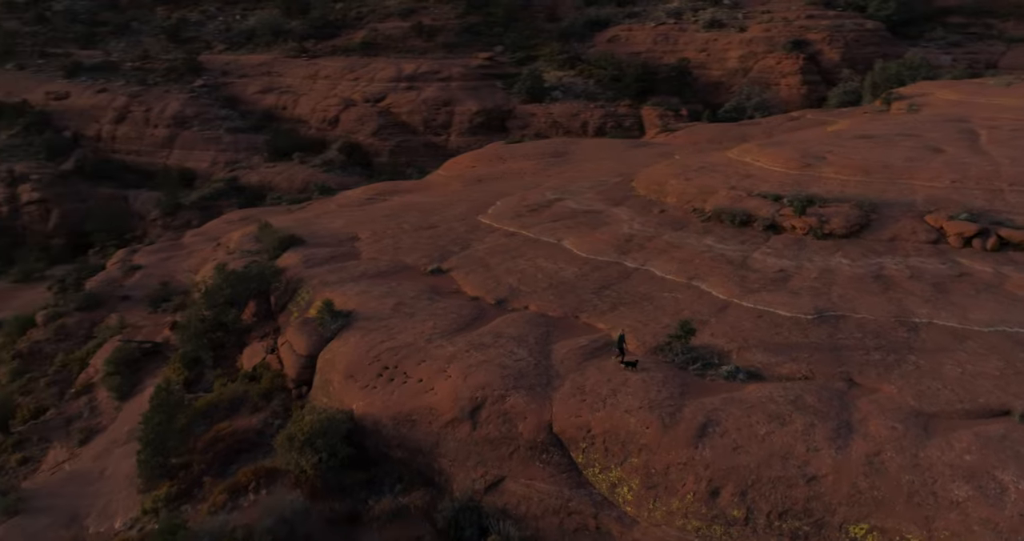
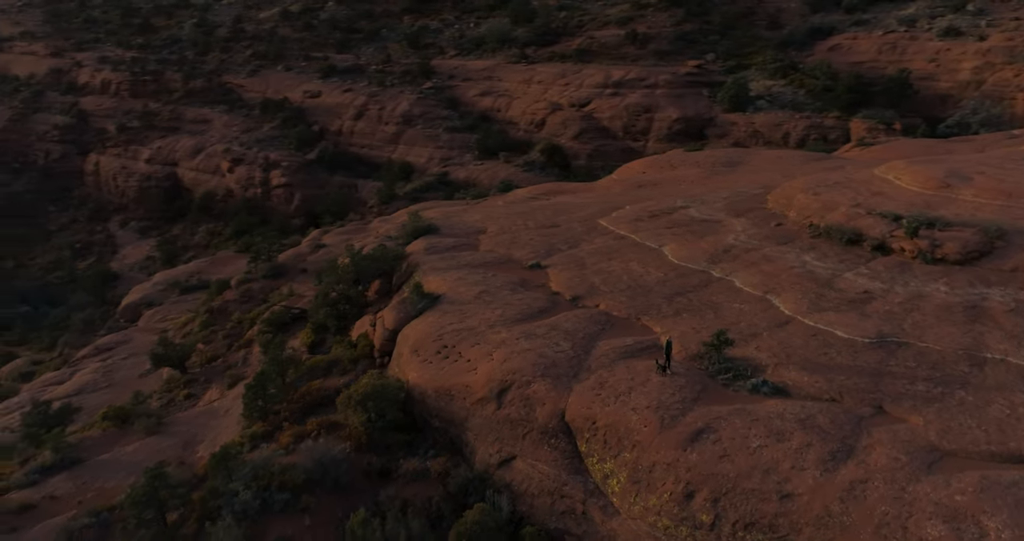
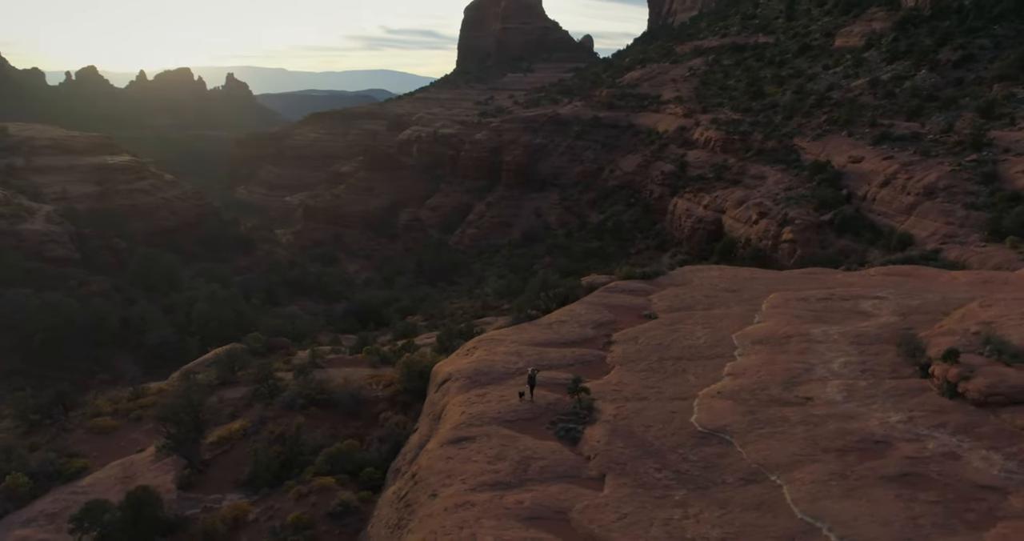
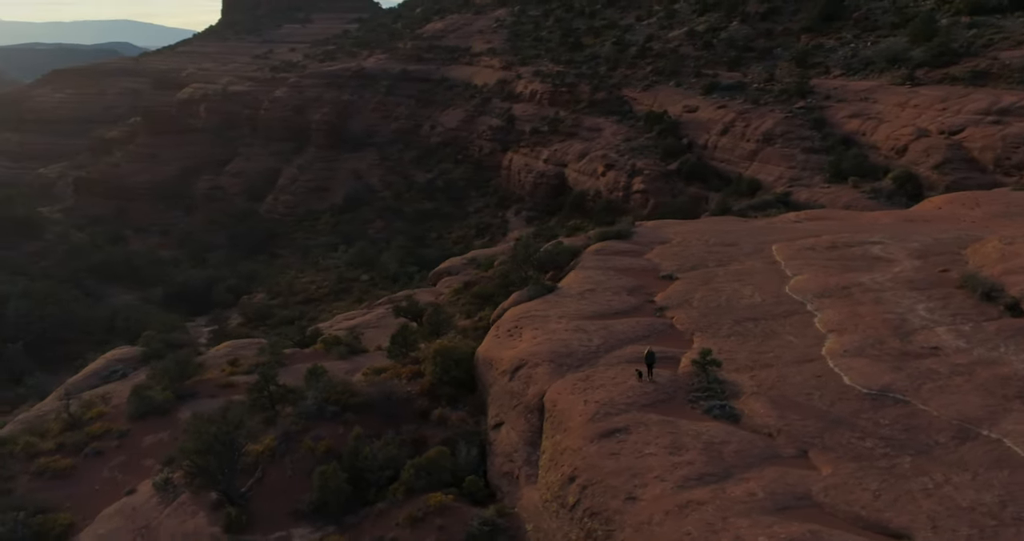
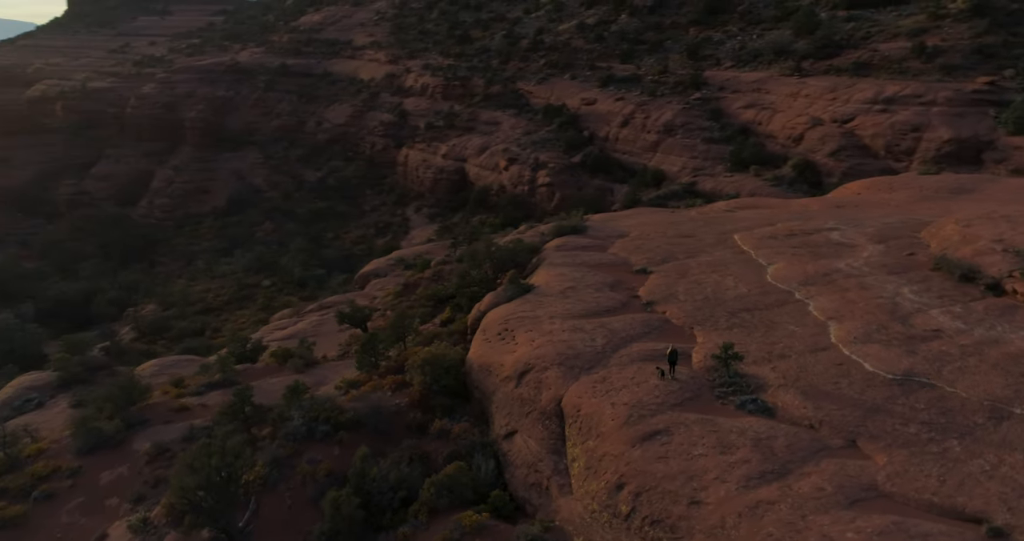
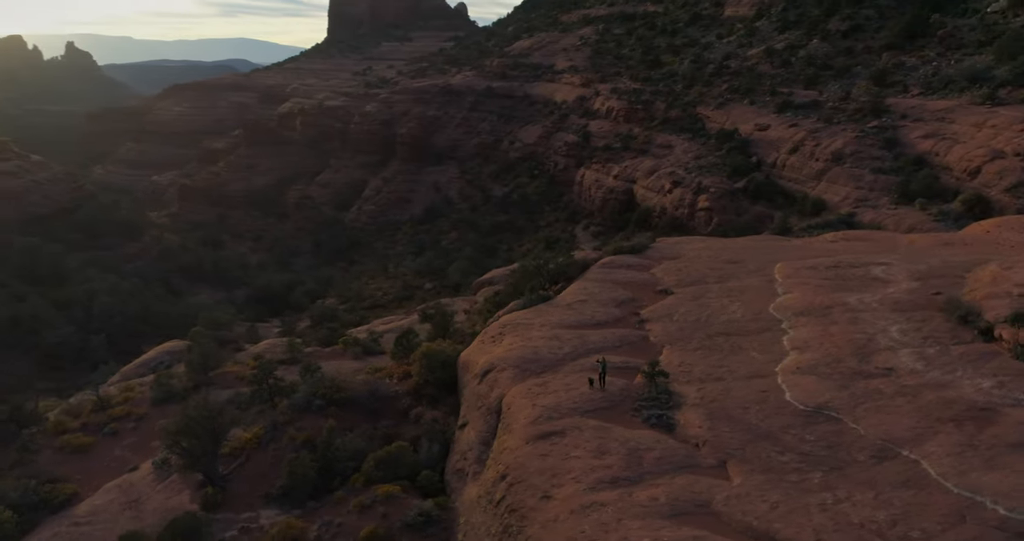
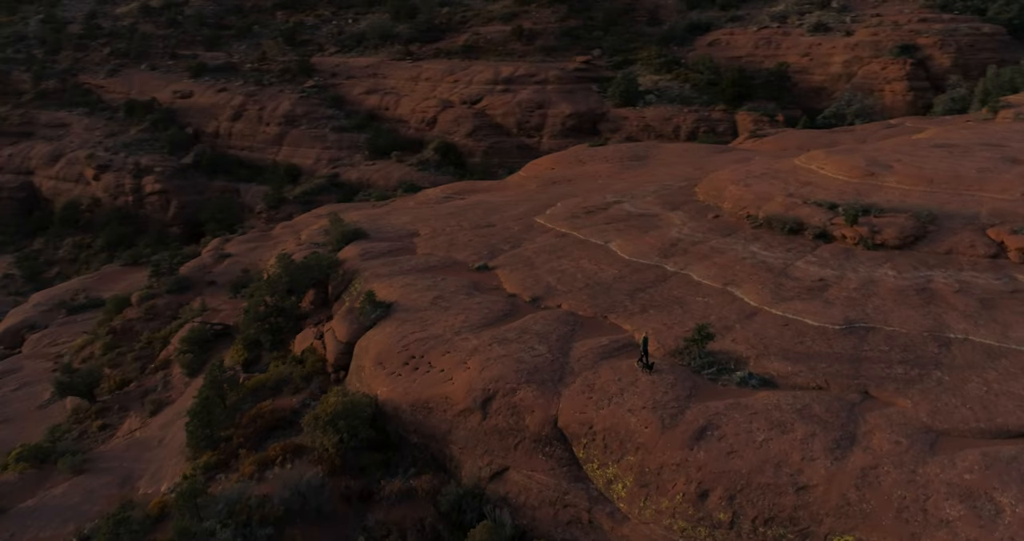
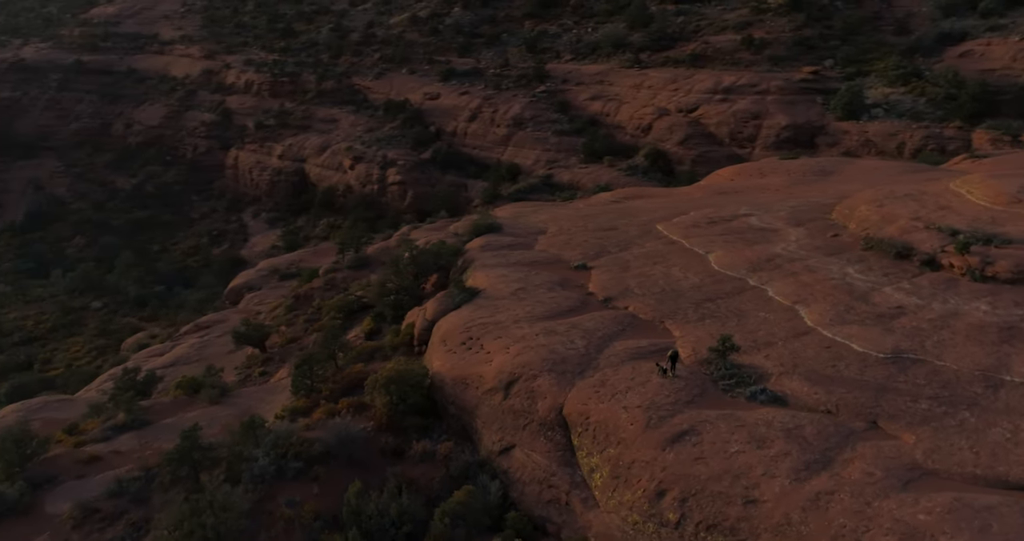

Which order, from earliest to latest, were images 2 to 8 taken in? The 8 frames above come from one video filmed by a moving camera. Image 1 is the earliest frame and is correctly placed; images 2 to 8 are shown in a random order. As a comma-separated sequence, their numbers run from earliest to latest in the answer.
7, 2, 8, 5, 4, 6, 3
